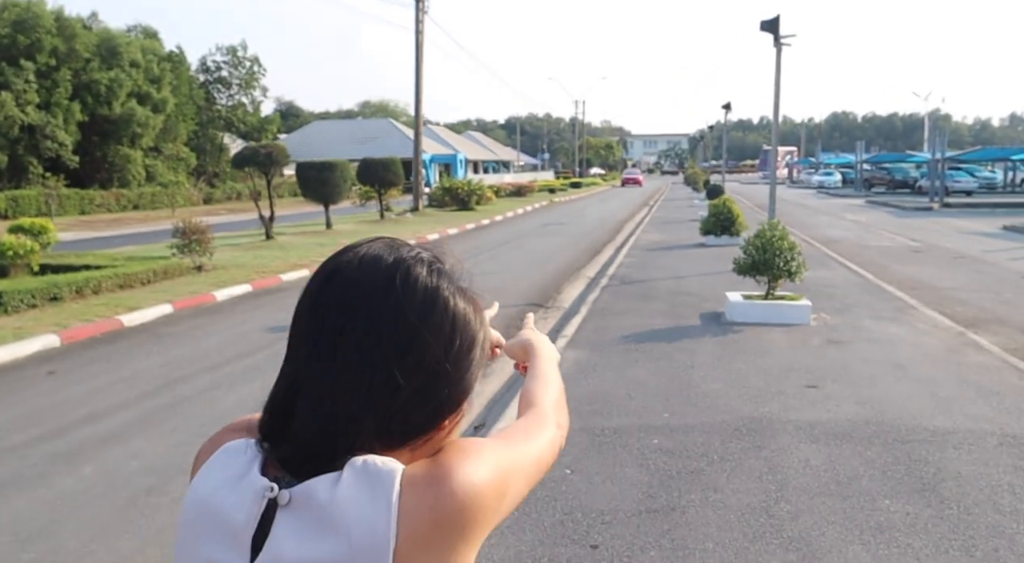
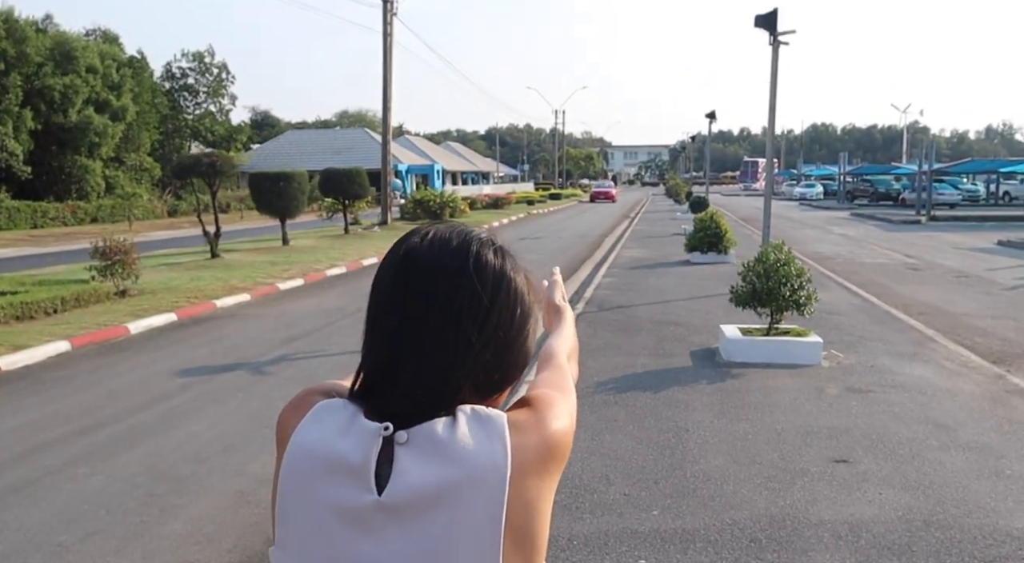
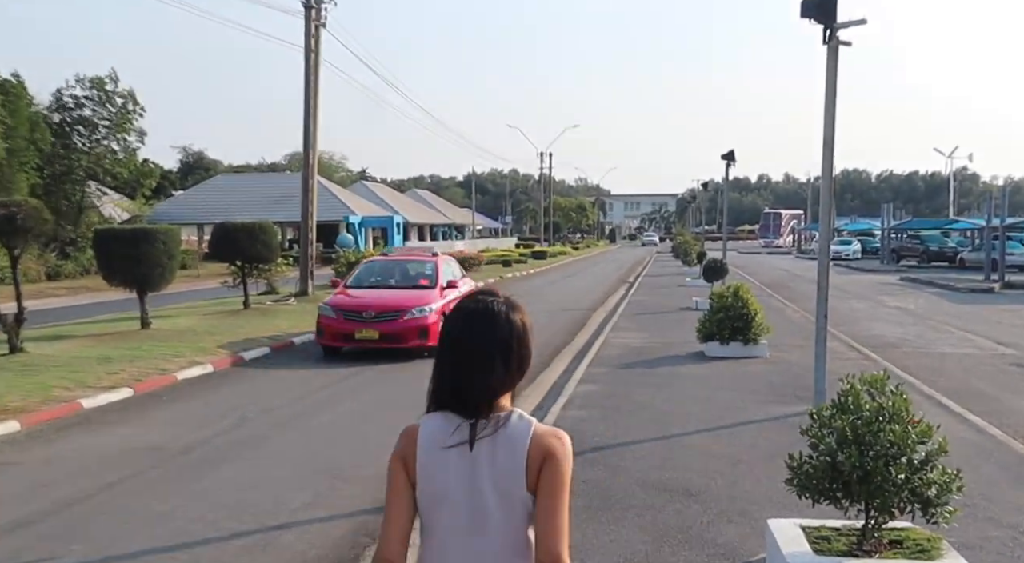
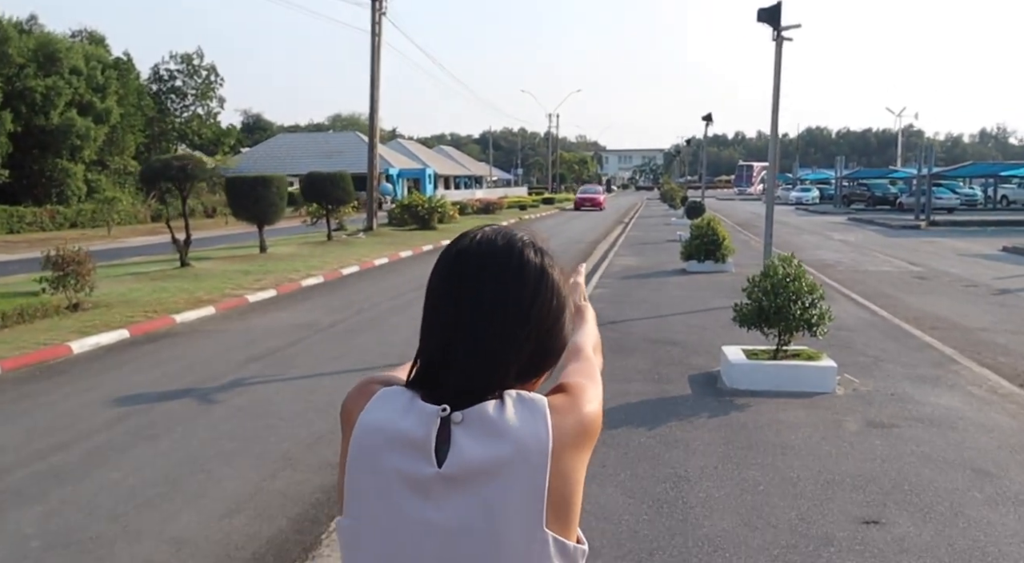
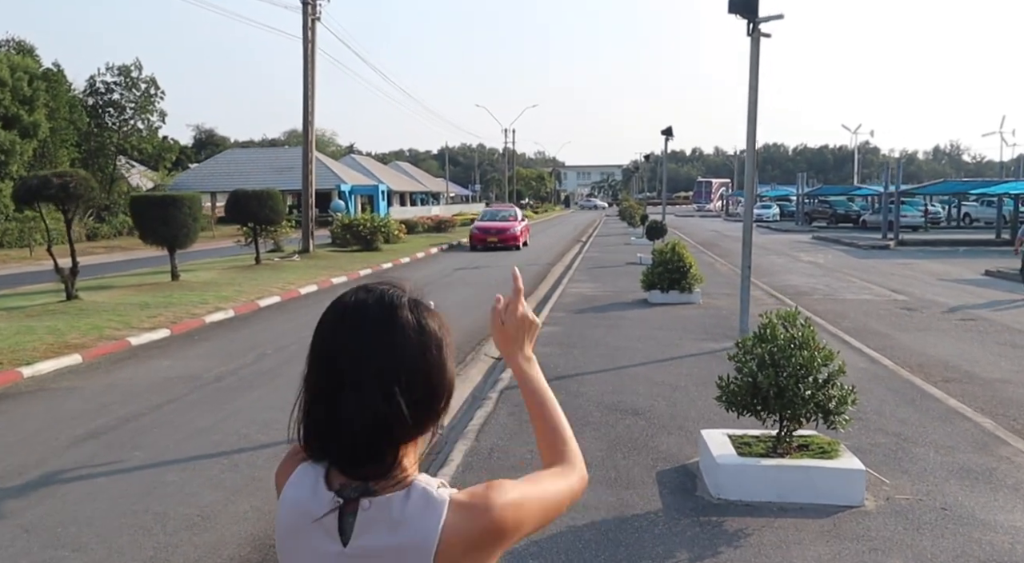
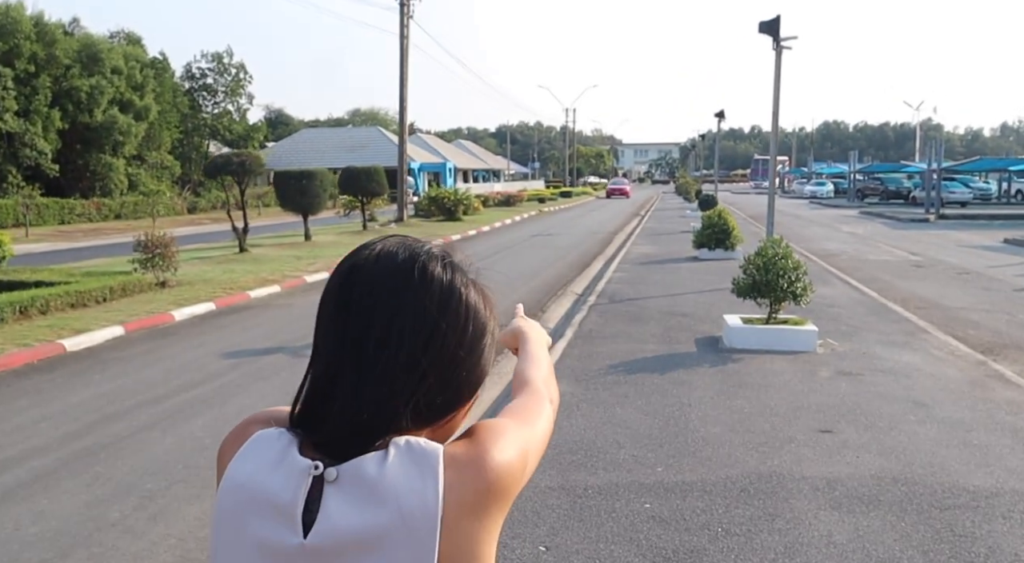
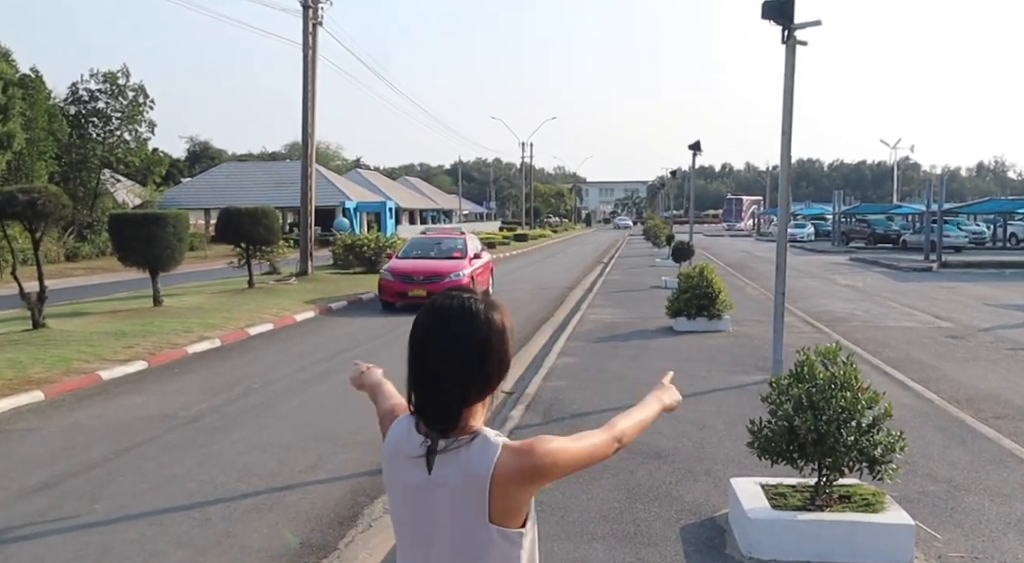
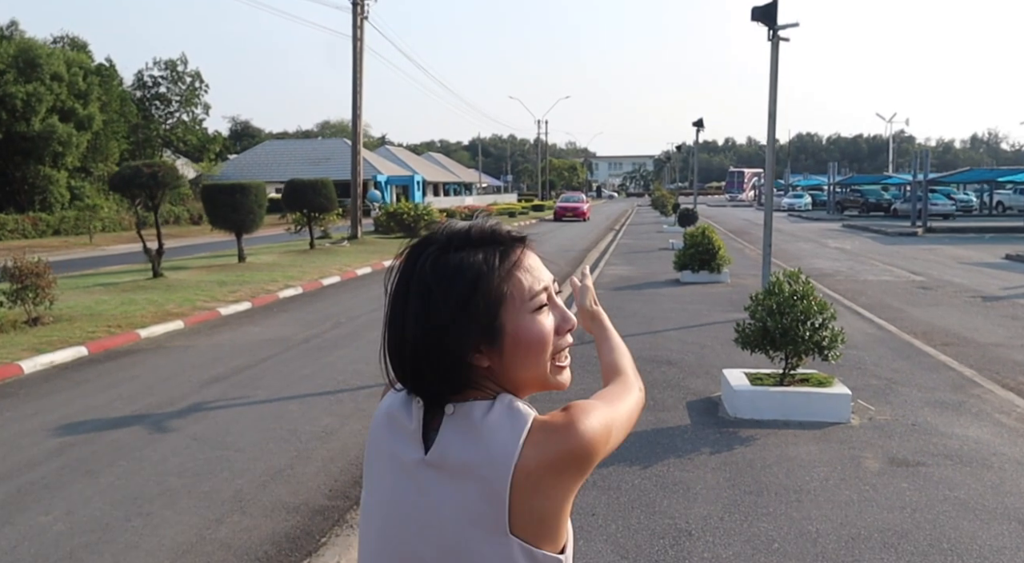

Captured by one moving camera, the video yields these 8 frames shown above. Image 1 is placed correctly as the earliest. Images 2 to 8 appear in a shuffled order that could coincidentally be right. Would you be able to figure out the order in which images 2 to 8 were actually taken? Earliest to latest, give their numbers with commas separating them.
6, 2, 4, 8, 5, 7, 3
